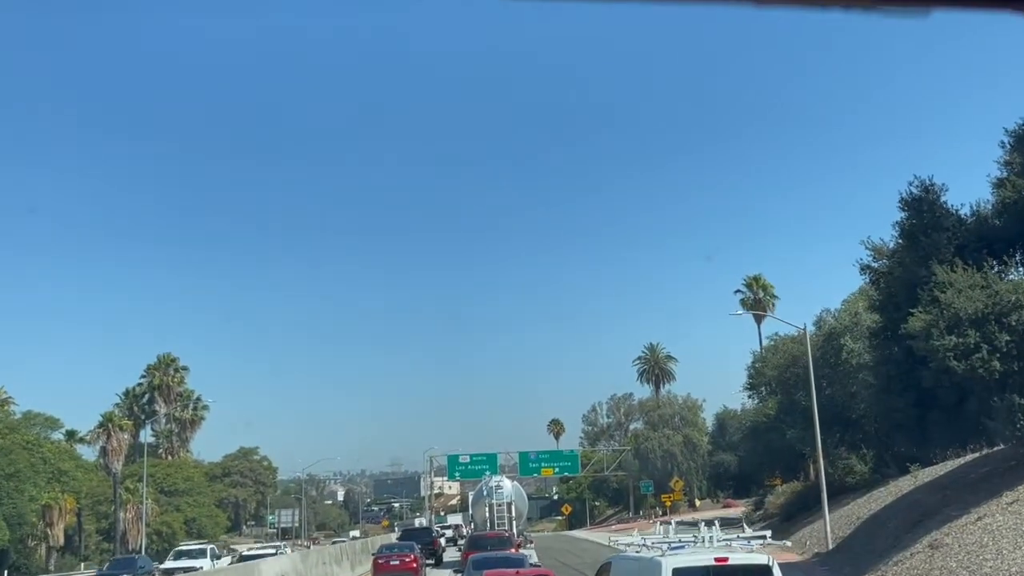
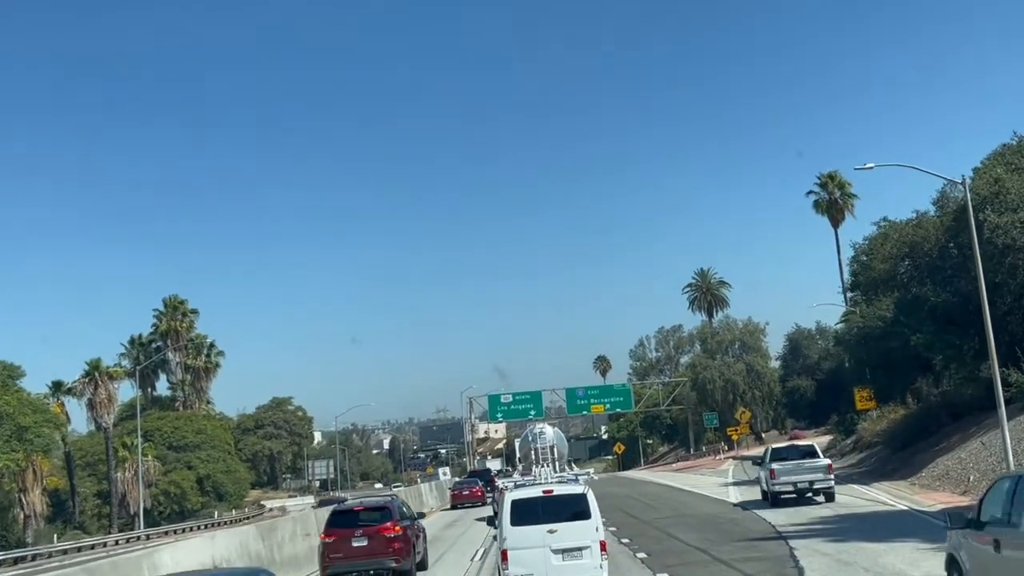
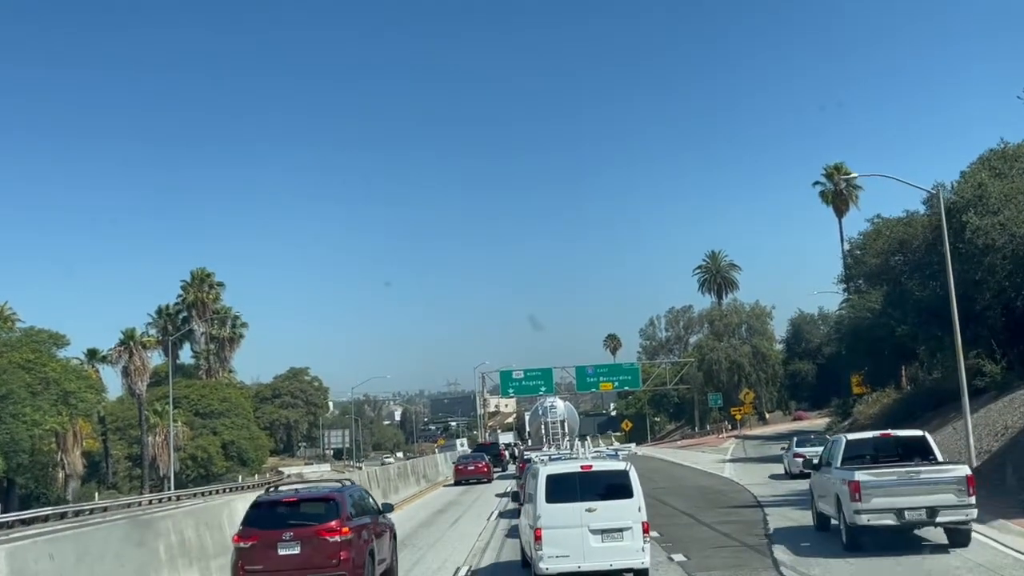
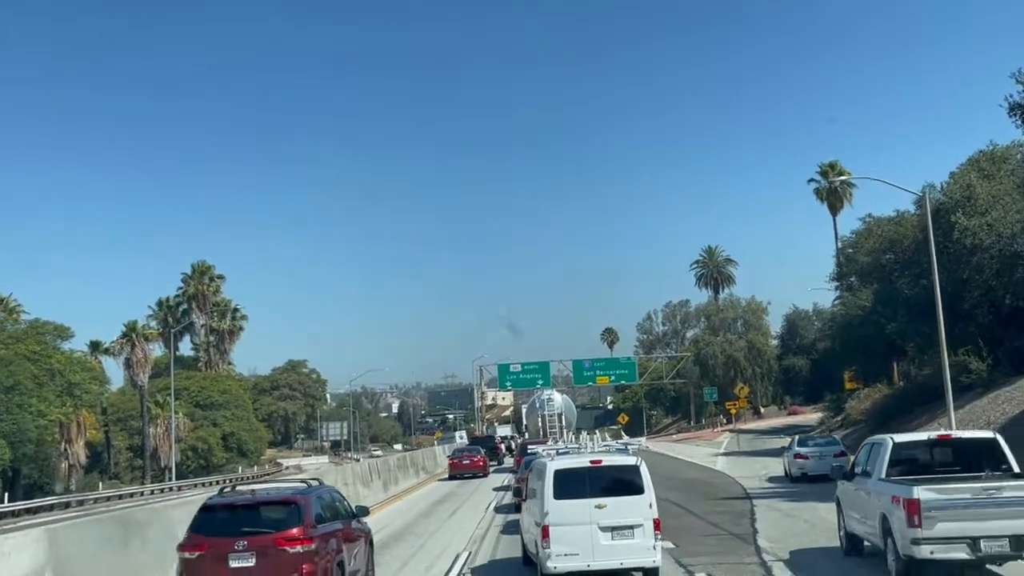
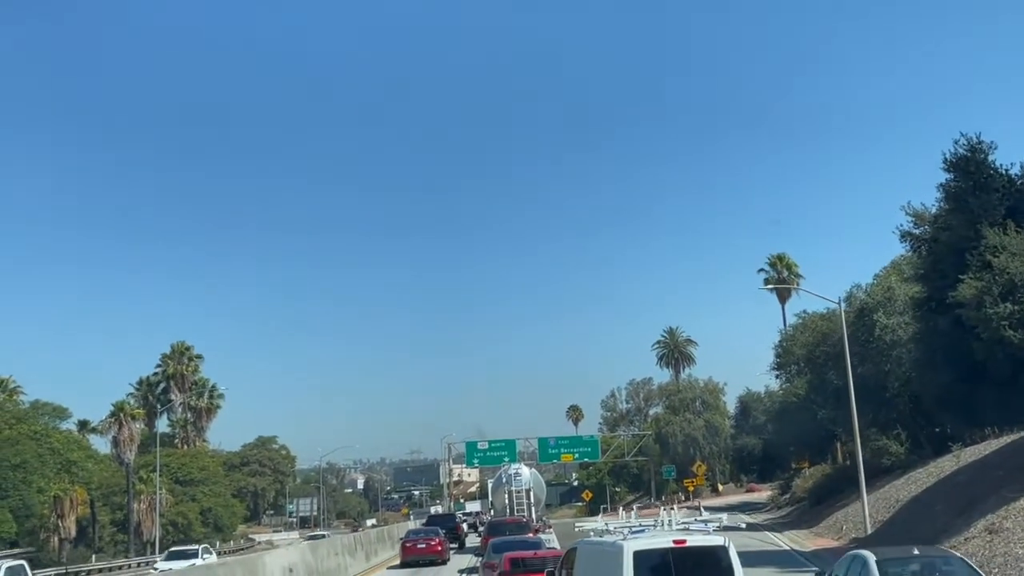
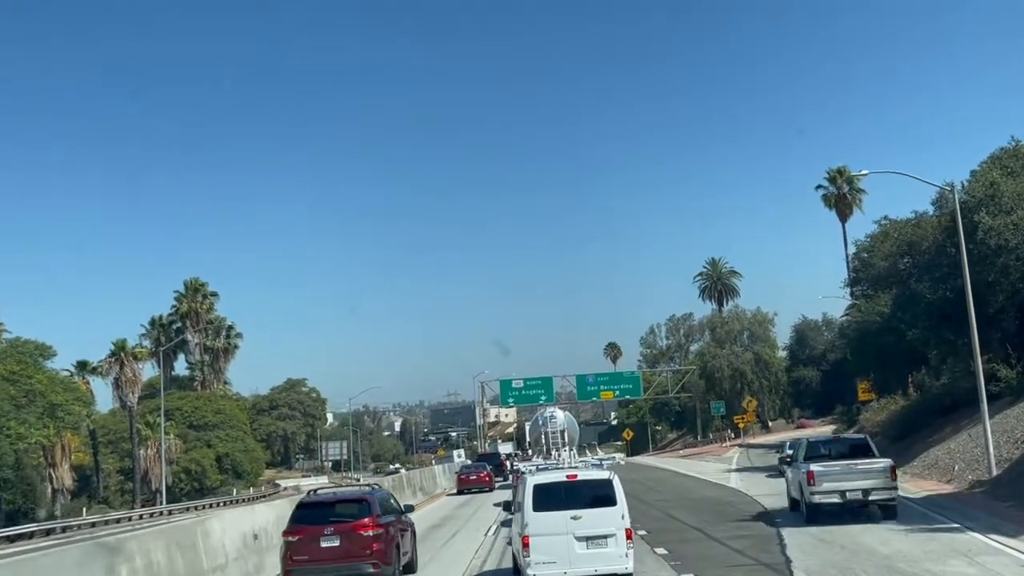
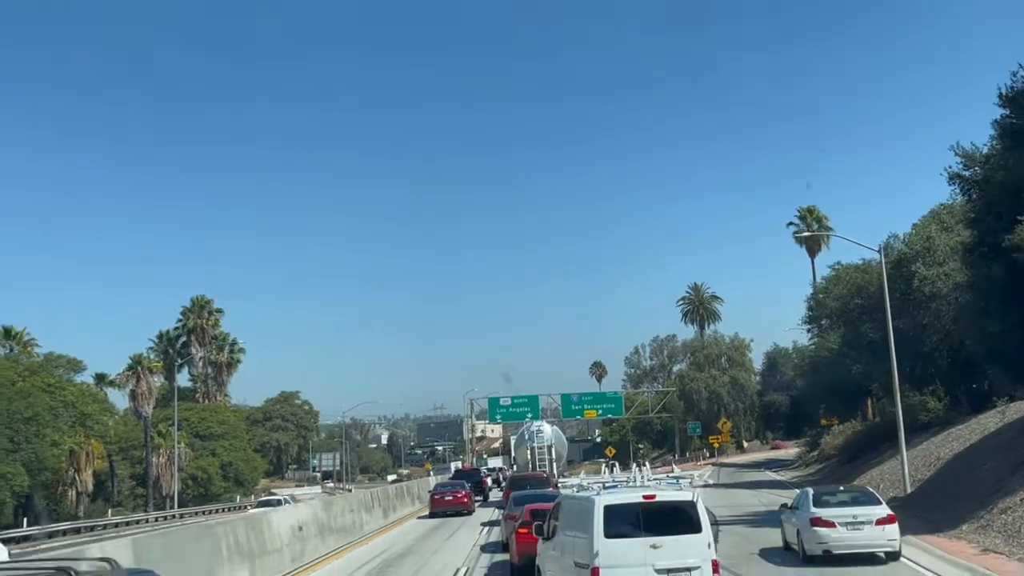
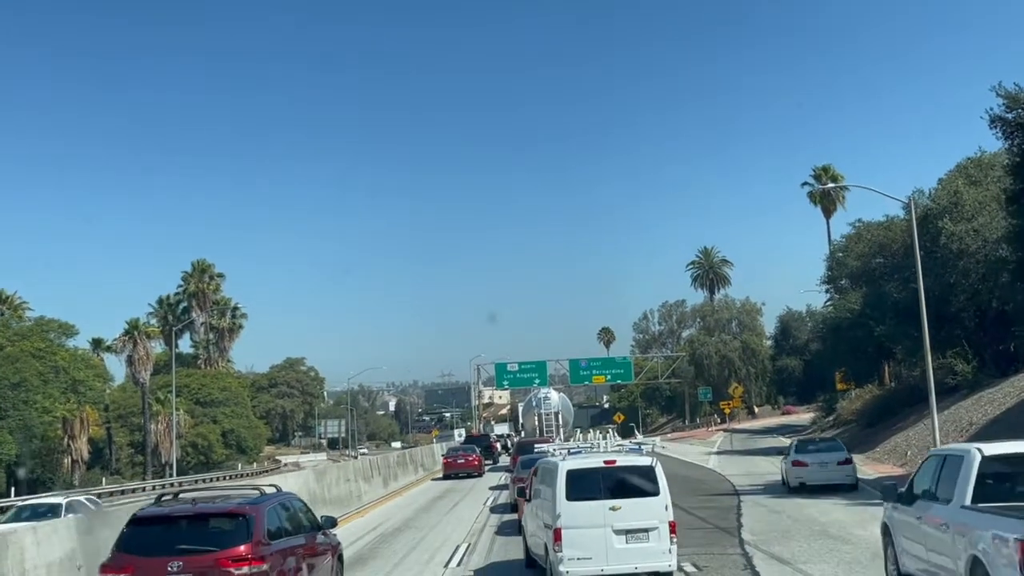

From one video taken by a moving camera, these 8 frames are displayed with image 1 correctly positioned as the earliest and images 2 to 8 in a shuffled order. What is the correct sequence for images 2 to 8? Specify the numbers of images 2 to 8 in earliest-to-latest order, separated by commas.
5, 7, 8, 4, 3, 6, 2
